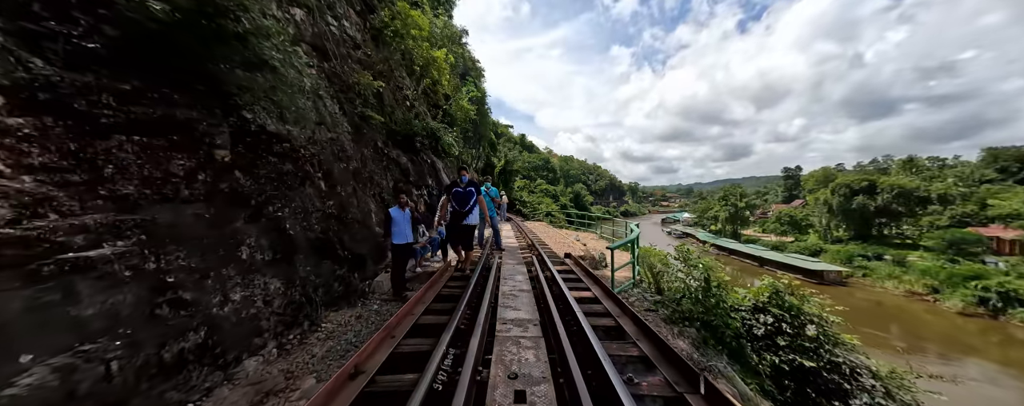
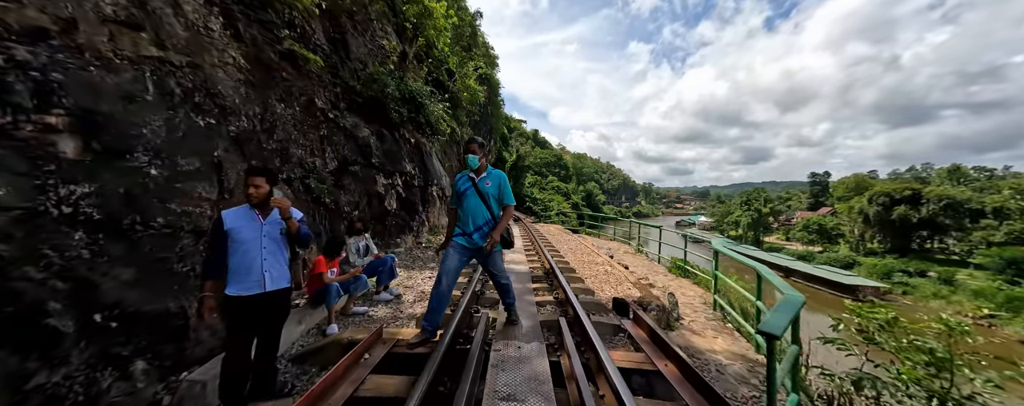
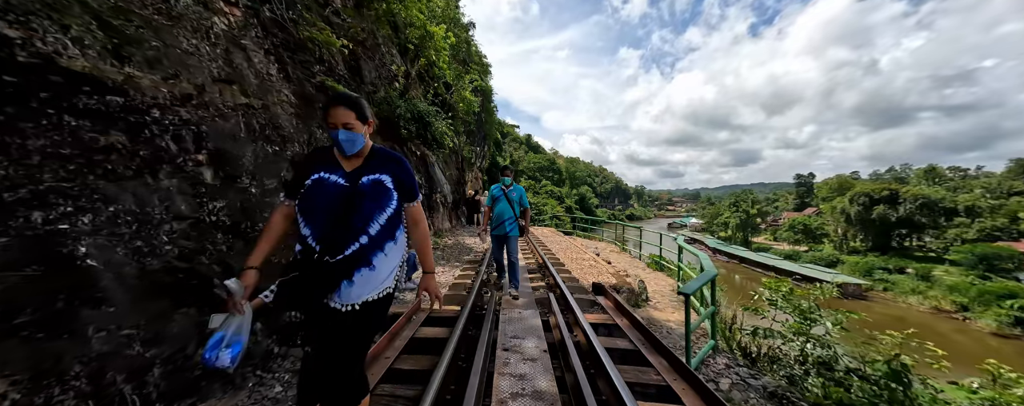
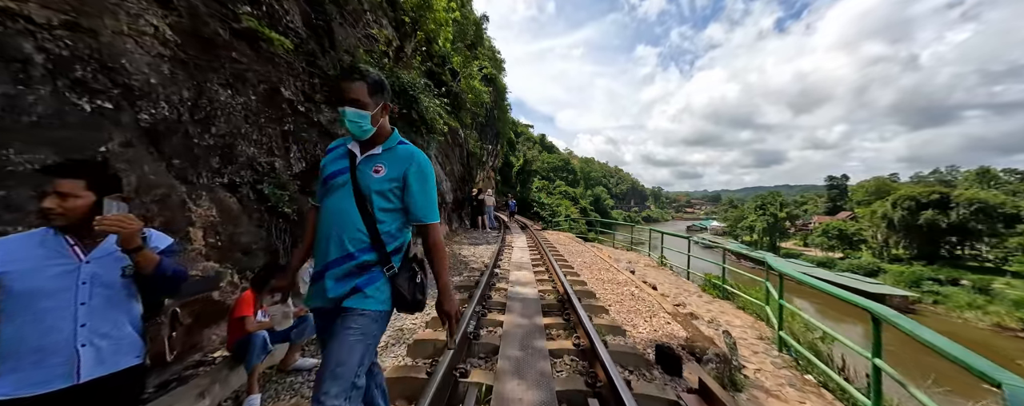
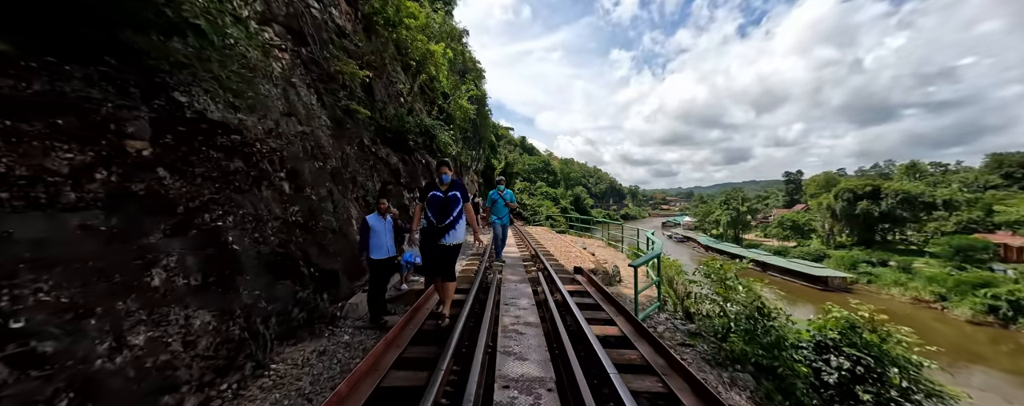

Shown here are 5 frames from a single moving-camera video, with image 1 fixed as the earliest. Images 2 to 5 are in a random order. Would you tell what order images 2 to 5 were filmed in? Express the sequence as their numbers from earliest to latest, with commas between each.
5, 3, 2, 4
